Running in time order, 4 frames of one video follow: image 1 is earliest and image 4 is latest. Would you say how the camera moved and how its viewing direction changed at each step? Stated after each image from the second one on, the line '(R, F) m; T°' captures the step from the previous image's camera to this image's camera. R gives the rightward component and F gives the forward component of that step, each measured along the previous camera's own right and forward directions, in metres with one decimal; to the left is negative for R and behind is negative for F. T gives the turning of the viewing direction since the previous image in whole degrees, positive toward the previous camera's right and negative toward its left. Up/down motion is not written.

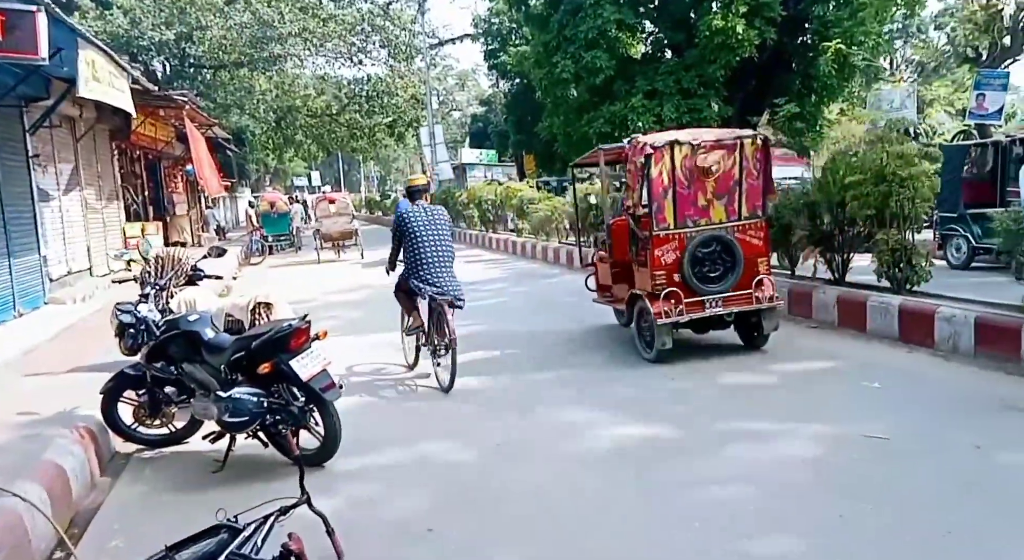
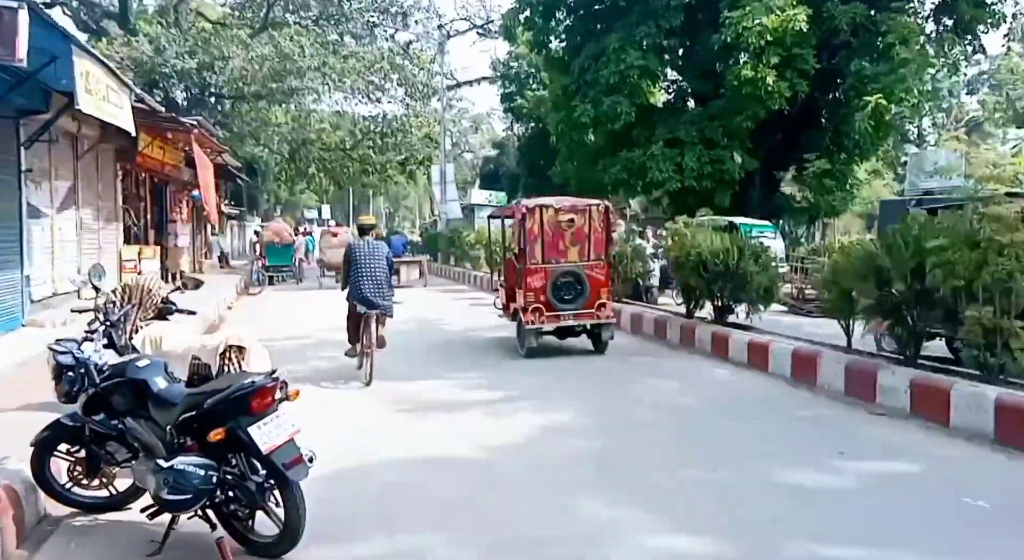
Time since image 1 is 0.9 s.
(0.0, +0.8) m; 0°
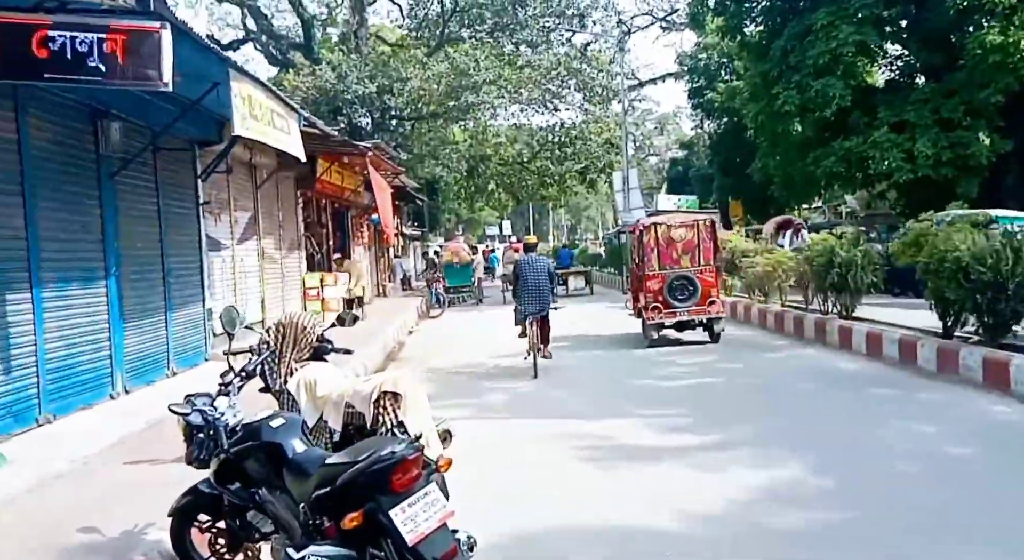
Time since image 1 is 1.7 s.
(-0.1, +1.0) m; -11°
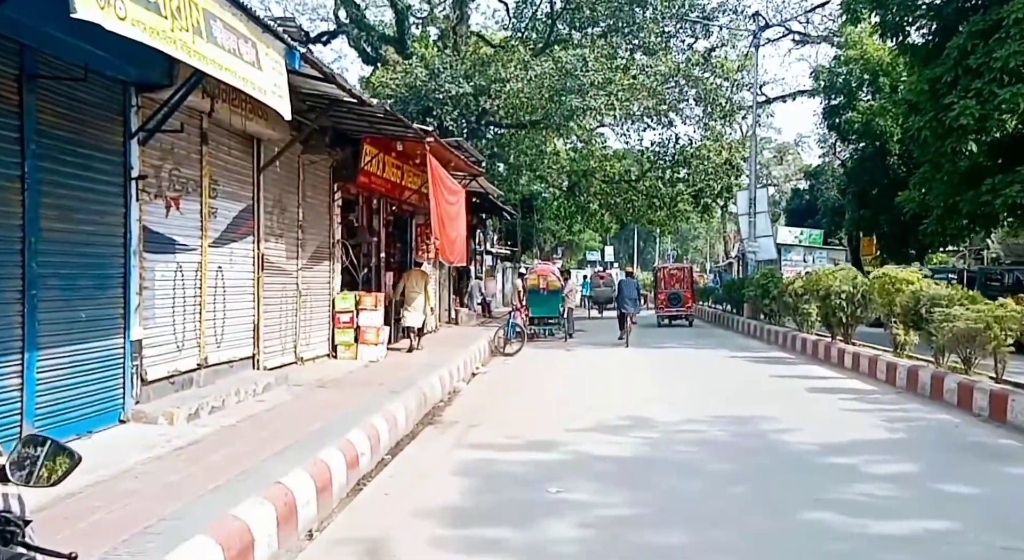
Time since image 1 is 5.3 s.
(+0.1, +3.8) m; -6°
